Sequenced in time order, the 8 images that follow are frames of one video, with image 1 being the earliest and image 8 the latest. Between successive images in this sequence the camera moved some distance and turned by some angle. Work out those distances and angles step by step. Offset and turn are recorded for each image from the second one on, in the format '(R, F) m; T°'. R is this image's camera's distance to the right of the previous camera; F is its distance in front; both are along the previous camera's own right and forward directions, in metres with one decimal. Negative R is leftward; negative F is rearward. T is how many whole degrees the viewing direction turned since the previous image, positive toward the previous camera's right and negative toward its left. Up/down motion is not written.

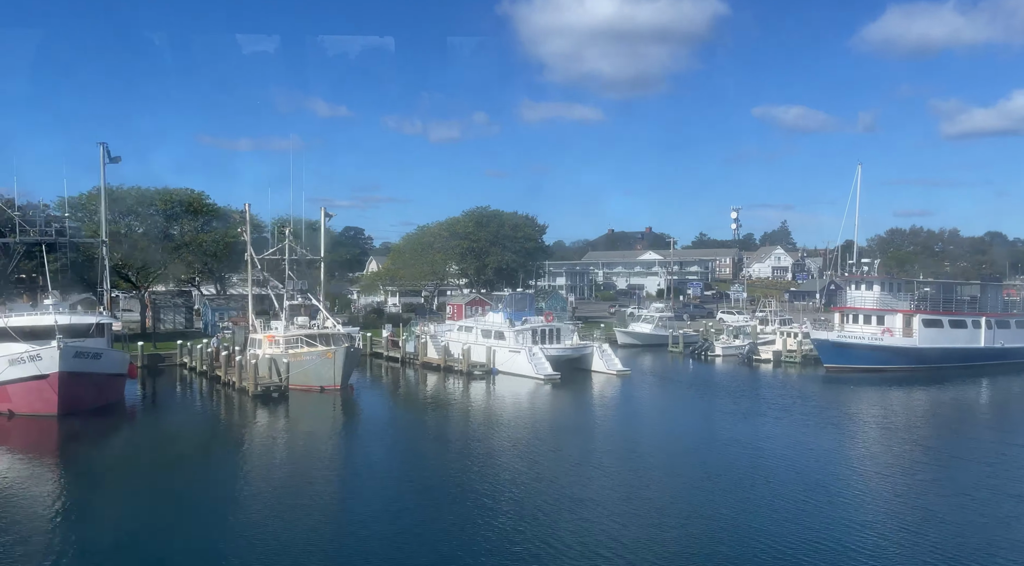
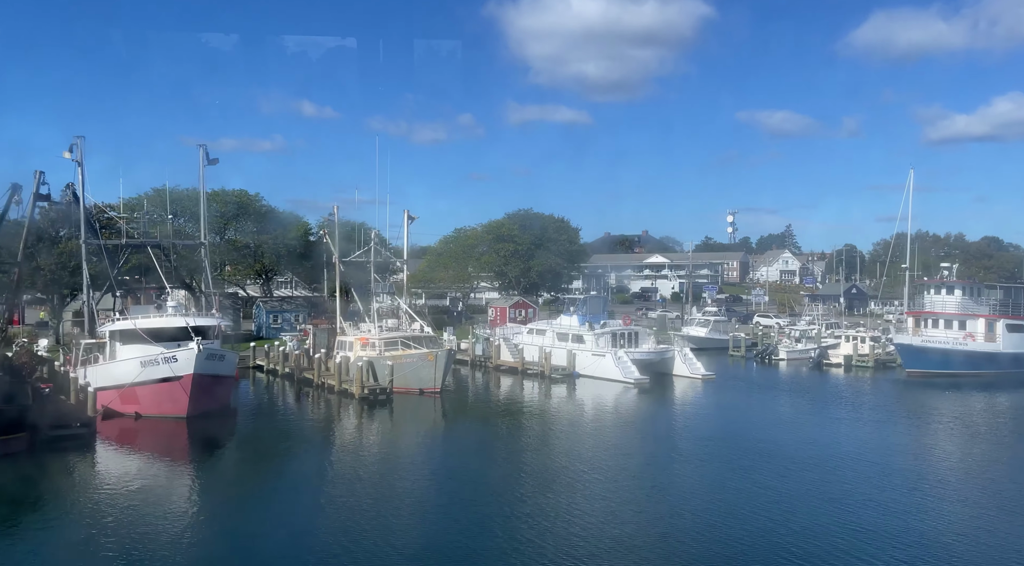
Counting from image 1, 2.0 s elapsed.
(-2.3, +0.1) m; -1°
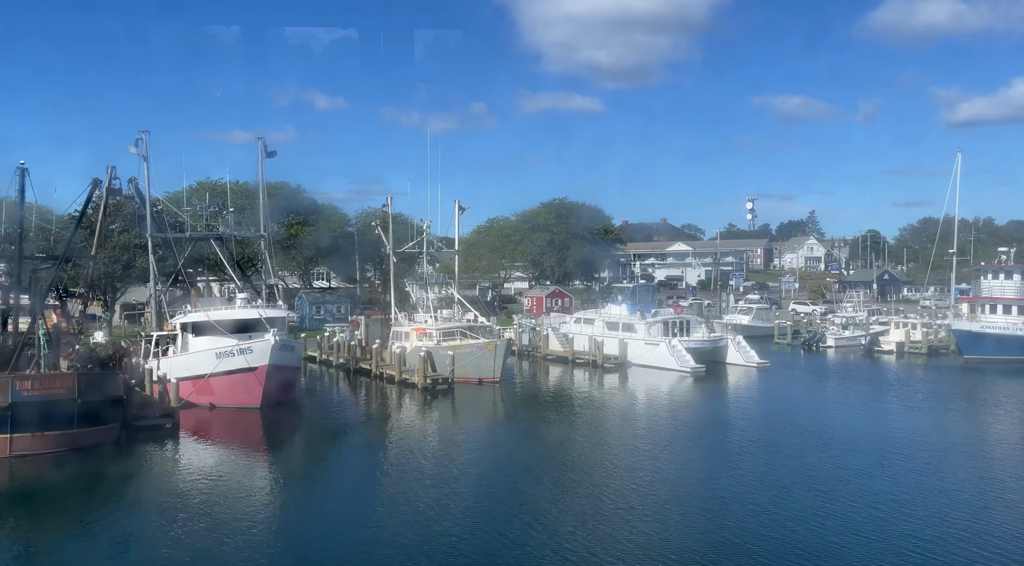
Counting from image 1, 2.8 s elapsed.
(-0.9, 0.0) m; -2°
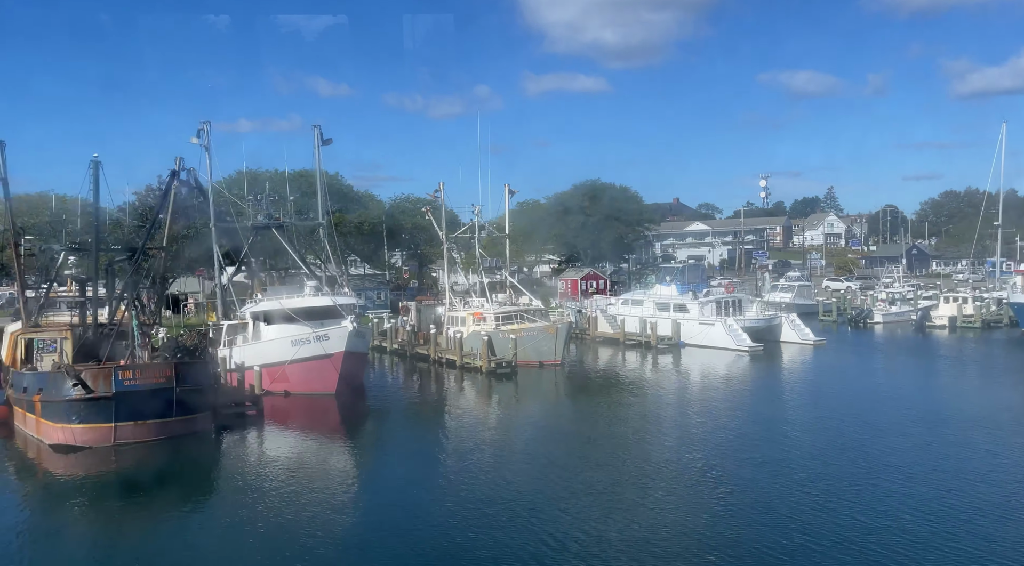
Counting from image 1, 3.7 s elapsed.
(-1.0, 0.0) m; -2°
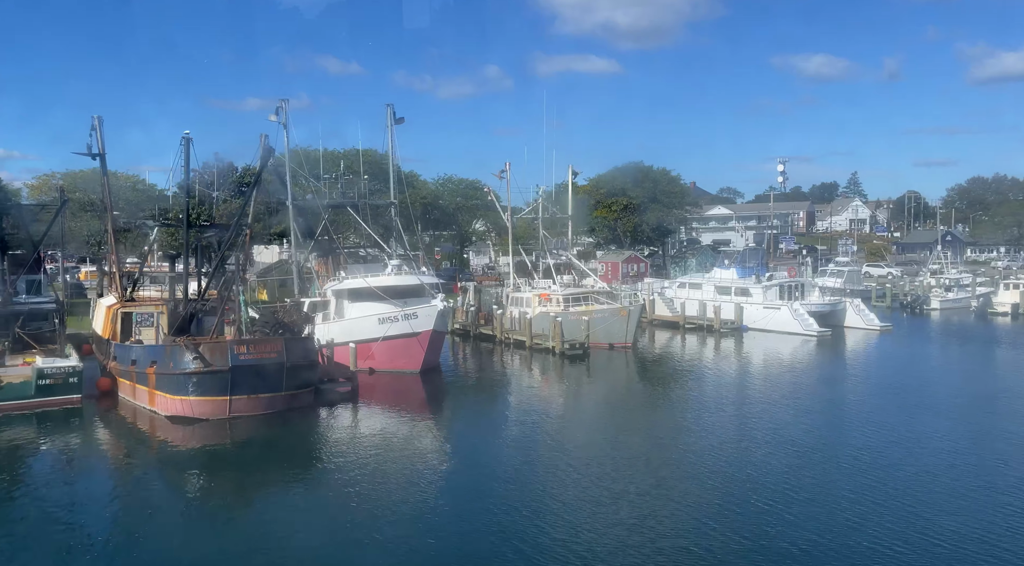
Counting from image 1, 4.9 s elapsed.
(-1.2, 0.0) m; -2°
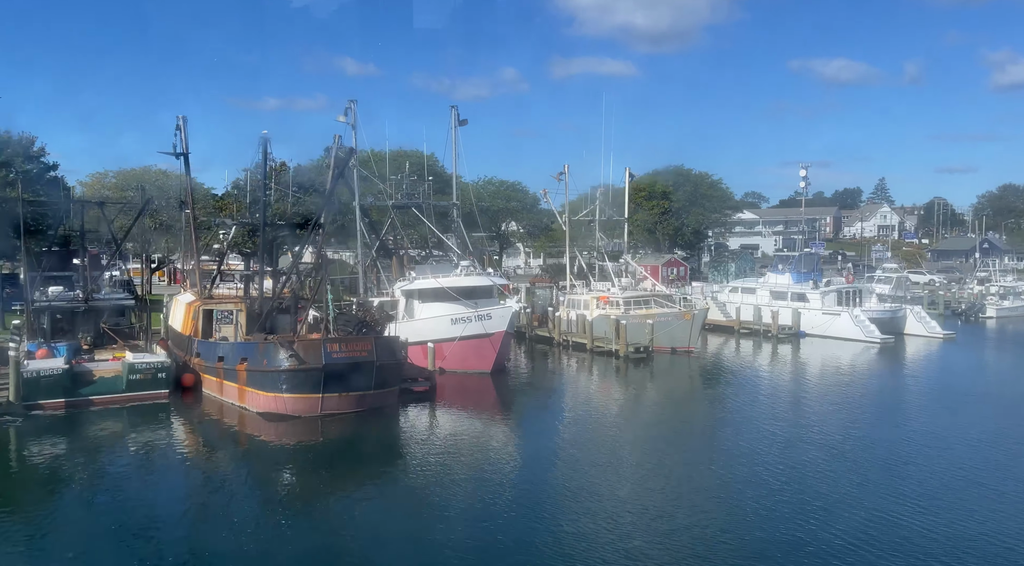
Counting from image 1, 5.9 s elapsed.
(-0.9, 0.0) m; -2°
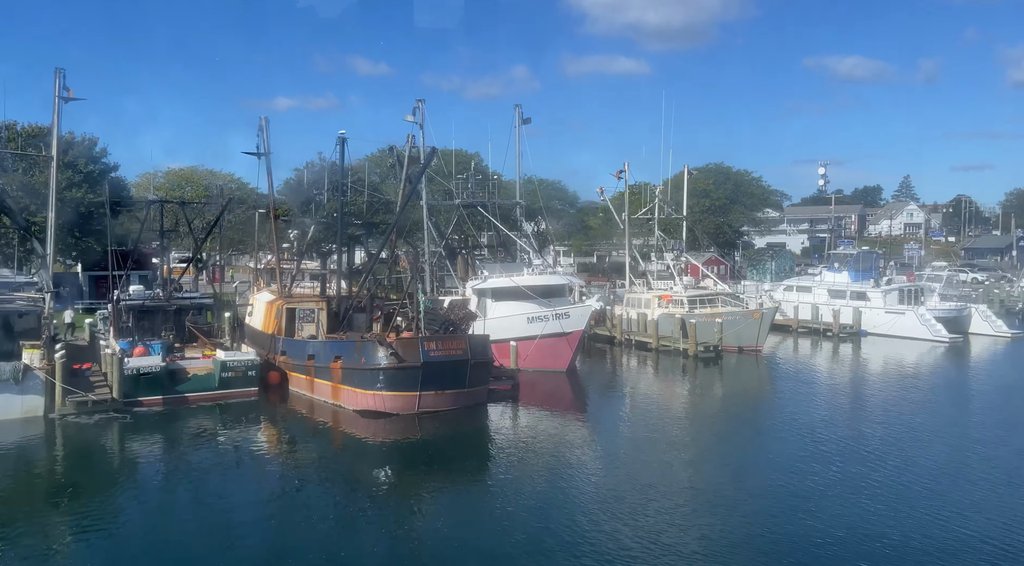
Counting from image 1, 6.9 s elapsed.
(-1.0, 0.0) m; -2°
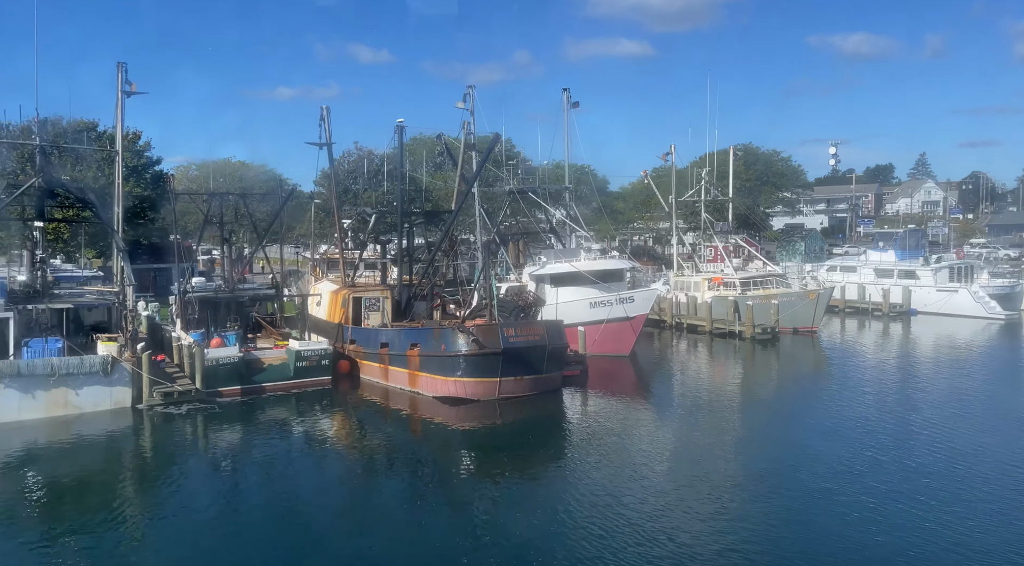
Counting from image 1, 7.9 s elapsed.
(-0.8, 0.0) m; -1°
